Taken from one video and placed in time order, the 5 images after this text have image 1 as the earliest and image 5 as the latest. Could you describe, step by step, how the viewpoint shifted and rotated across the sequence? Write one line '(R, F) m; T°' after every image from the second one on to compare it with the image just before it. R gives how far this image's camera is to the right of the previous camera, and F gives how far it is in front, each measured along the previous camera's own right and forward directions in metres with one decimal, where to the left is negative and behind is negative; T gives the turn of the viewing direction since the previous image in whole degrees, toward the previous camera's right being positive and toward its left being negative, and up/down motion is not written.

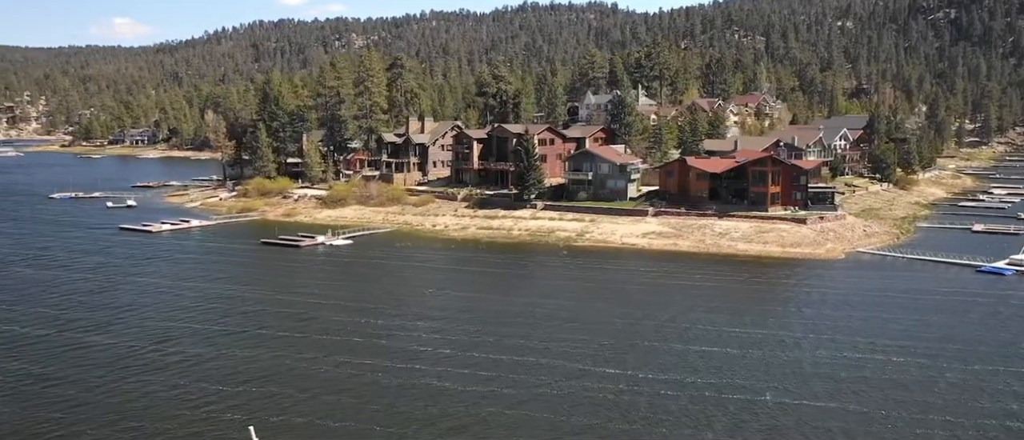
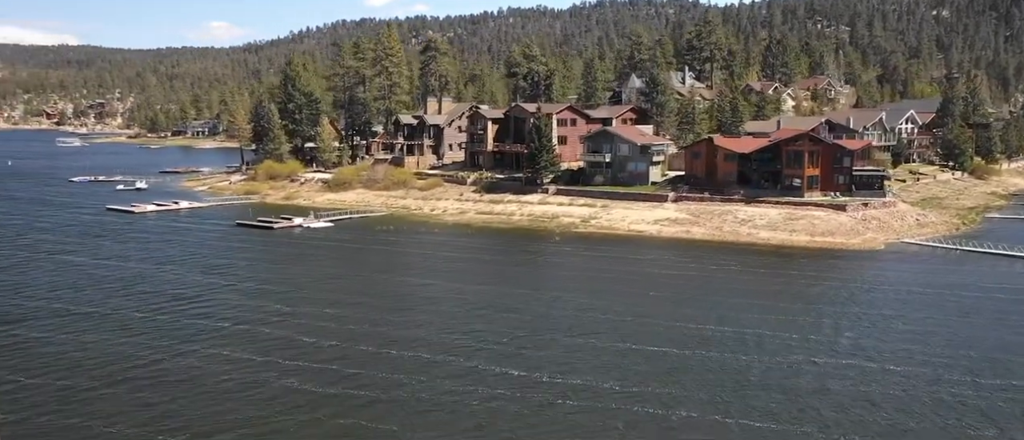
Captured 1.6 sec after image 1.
(+5.6, +6.6) m; -6°
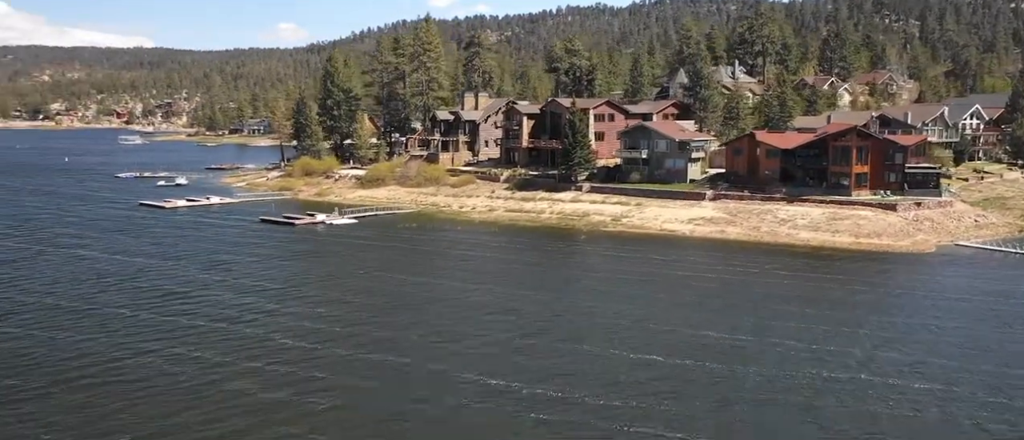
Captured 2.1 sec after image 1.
(+2.1, +2.2) m; -4°
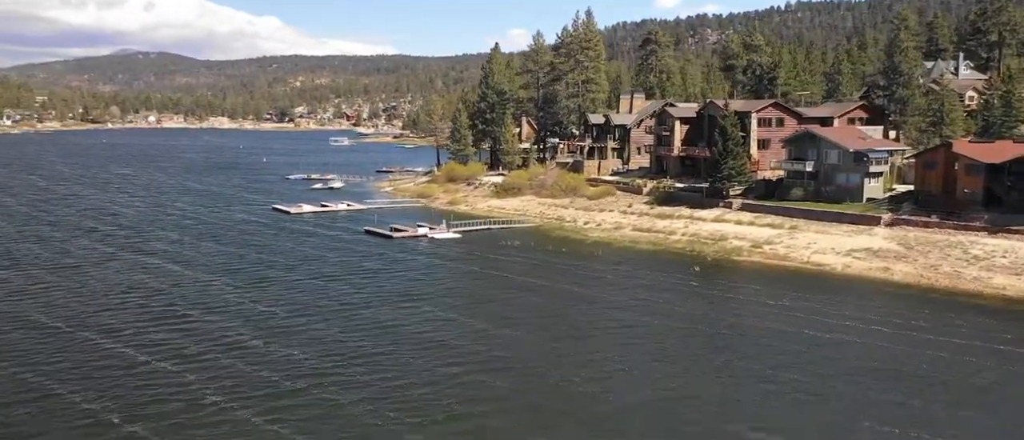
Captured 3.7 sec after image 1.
(+5.4, +8.0) m; -14°
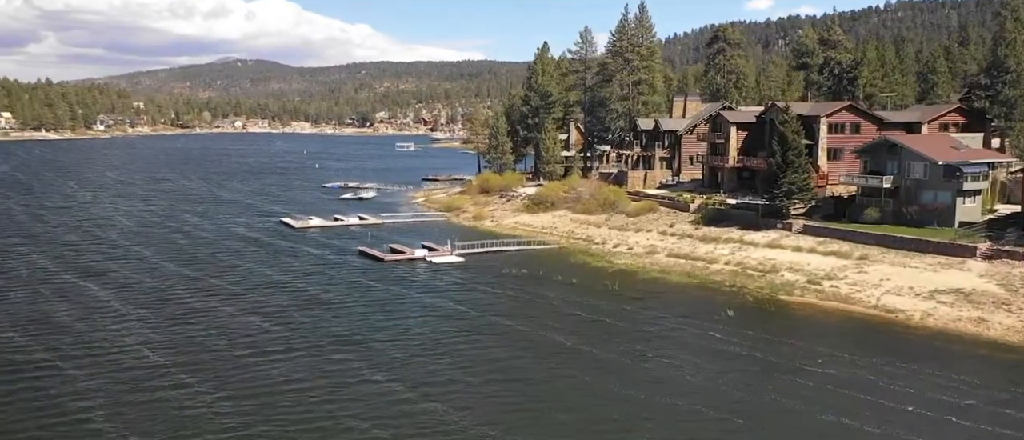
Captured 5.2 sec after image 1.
(+3.5, +7.5) m; -6°
